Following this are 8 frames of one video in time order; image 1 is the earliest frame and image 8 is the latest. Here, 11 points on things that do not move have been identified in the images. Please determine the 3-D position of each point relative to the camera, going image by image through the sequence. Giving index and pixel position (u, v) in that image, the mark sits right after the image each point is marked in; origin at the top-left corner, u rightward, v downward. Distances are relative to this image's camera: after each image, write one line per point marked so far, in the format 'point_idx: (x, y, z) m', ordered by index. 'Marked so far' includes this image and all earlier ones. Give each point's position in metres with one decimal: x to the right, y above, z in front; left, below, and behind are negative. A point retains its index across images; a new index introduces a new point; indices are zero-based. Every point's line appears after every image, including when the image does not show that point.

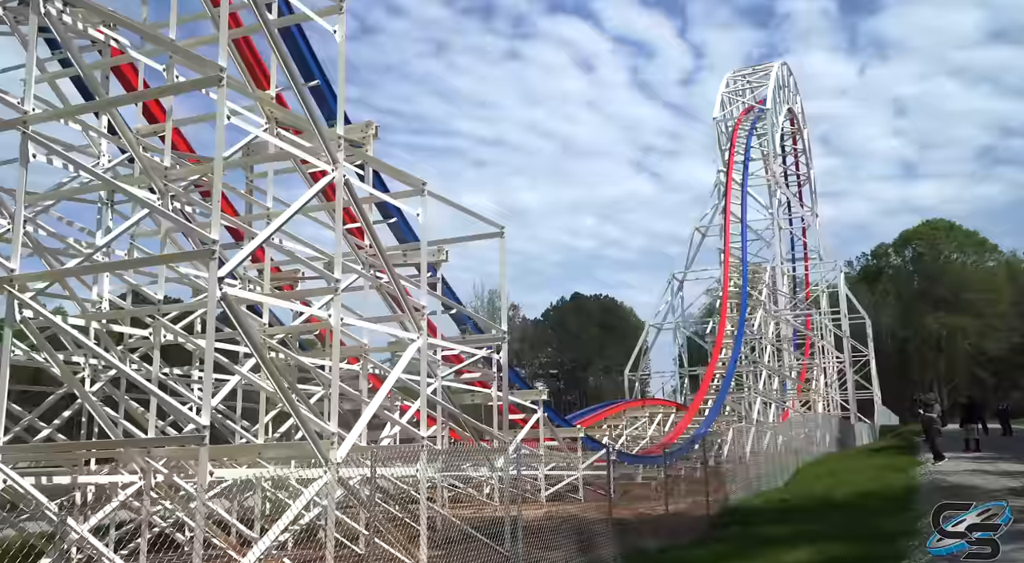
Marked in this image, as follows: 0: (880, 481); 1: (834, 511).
0: (+6.4, -3.5, +14.4) m
1: (+4.6, -3.4, +12.0) m
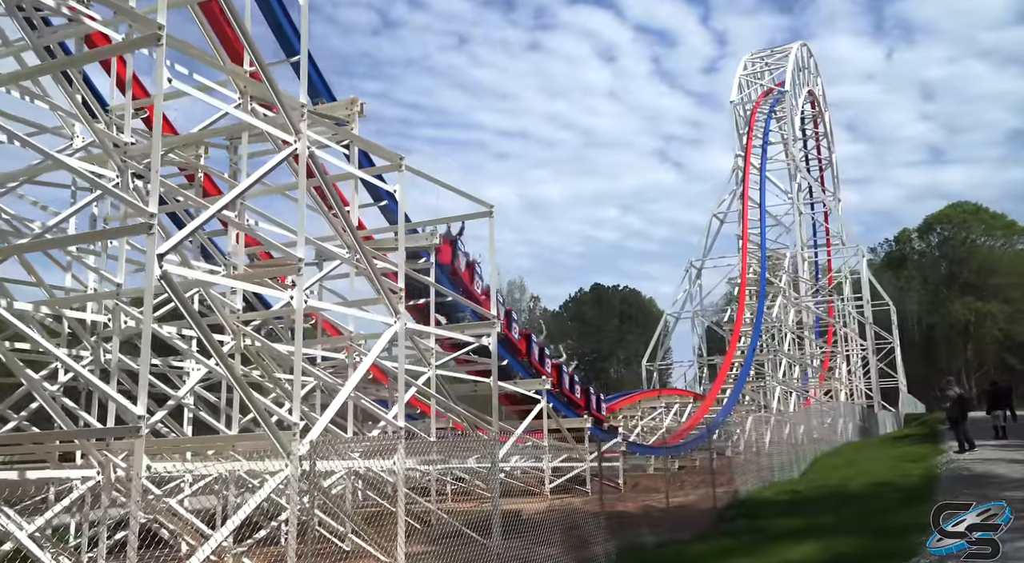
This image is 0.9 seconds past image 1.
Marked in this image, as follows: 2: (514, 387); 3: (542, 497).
0: (+6.5, -3.2, +13.8) m
1: (+4.6, -3.1, +11.4) m
2: (+0.1, -1.9, +14.4) m
3: (+0.5, -3.7, +14.1) m
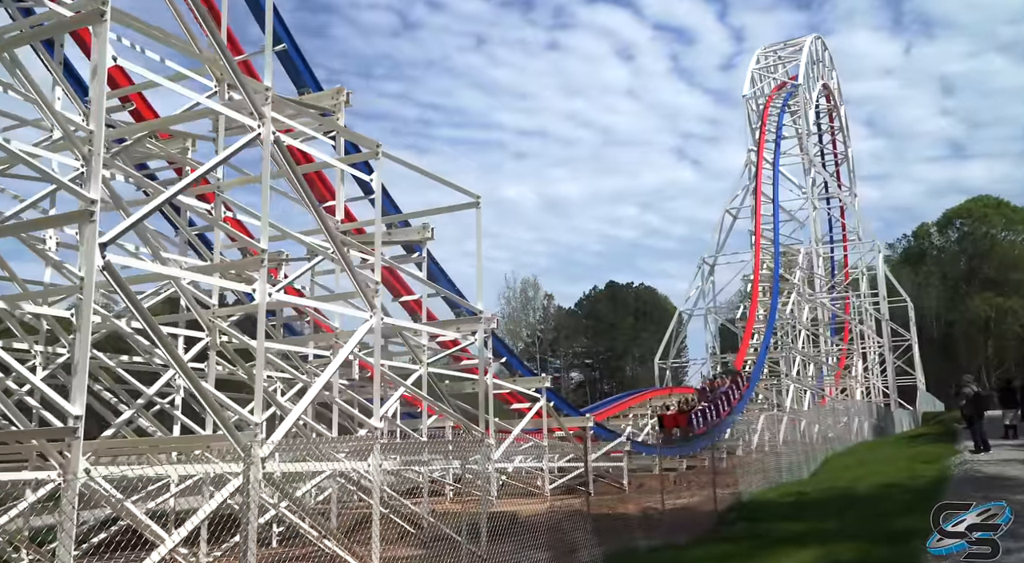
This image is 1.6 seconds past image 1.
0: (+6.4, -3.1, +13.3) m
1: (+4.5, -3.1, +10.9) m
2: (0.0, -1.8, +14.1) m
3: (+0.5, -3.7, +13.8) m
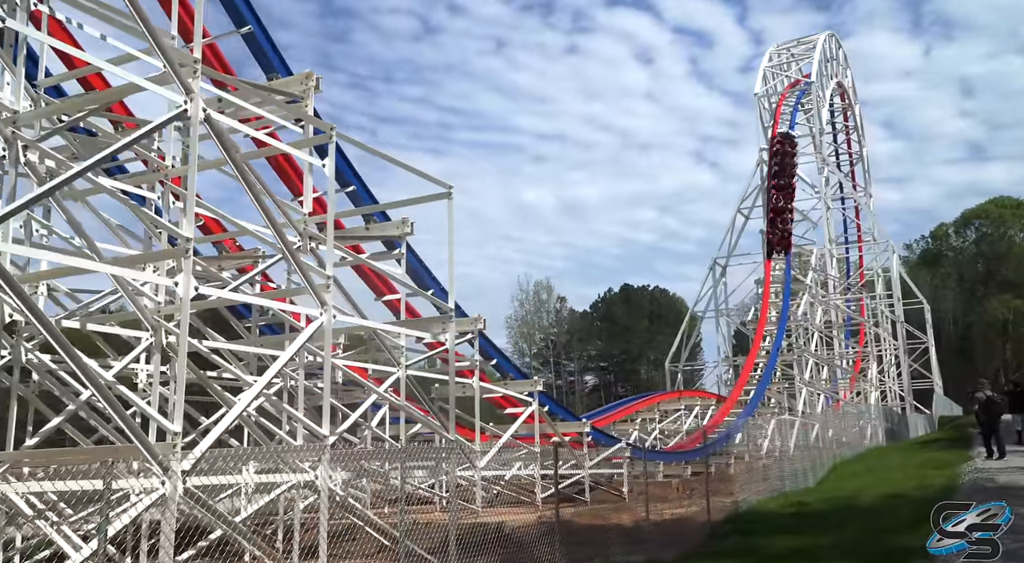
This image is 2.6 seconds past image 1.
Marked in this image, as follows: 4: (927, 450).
0: (+6.3, -3.1, +12.6) m
1: (+4.3, -3.0, +10.3) m
2: (-0.1, -1.8, +13.6) m
3: (+0.3, -3.7, +13.2) m
4: (+9.8, -4.0, +19.3) m
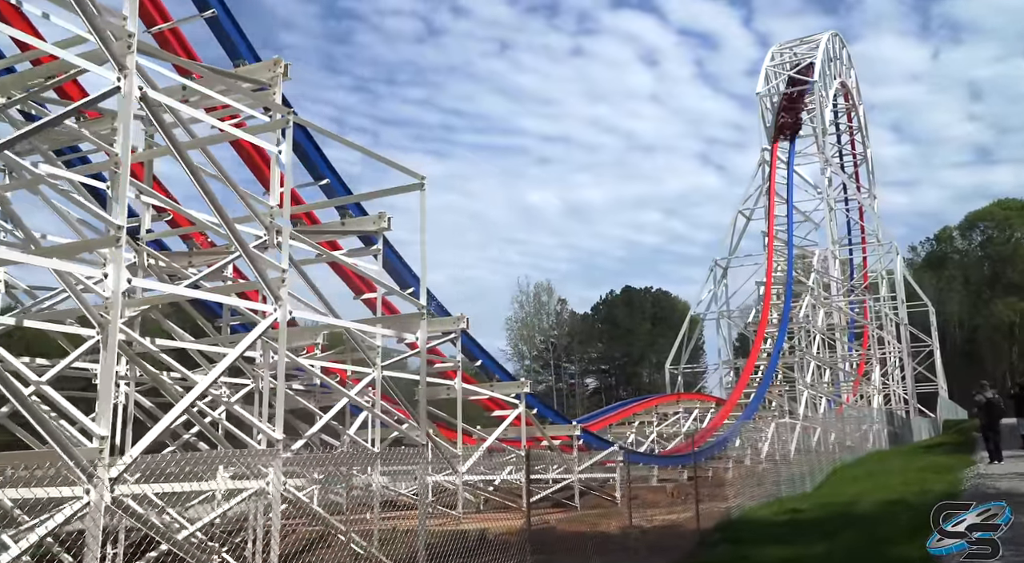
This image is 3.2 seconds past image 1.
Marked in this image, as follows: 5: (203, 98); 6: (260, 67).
0: (+6.0, -3.1, +12.2) m
1: (+4.0, -3.0, +9.8) m
2: (-0.4, -1.8, +13.1) m
3: (+0.1, -3.6, +12.8) m
4: (+9.6, -4.0, +18.8) m
5: (-3.5, +2.1, +9.1) m
6: (-2.8, +2.4, +9.0) m
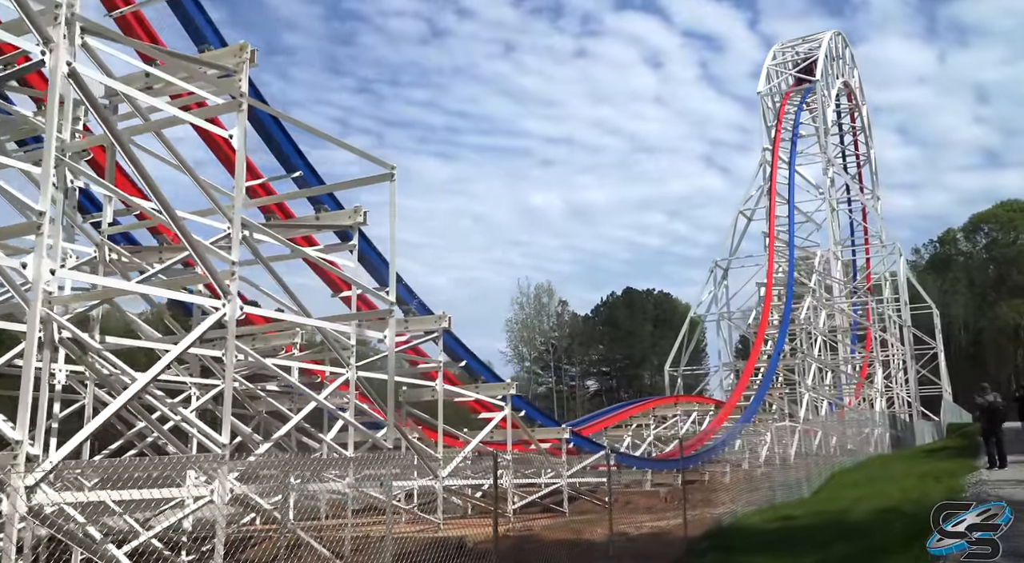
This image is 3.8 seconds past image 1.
0: (+5.8, -3.0, +11.7) m
1: (+3.8, -3.0, +9.4) m
2: (-0.6, -1.8, +12.7) m
3: (-0.1, -3.6, +12.3) m
4: (+9.4, -4.0, +18.3) m
5: (-3.7, +2.1, +8.8) m
6: (-3.0, +2.4, +8.6) m
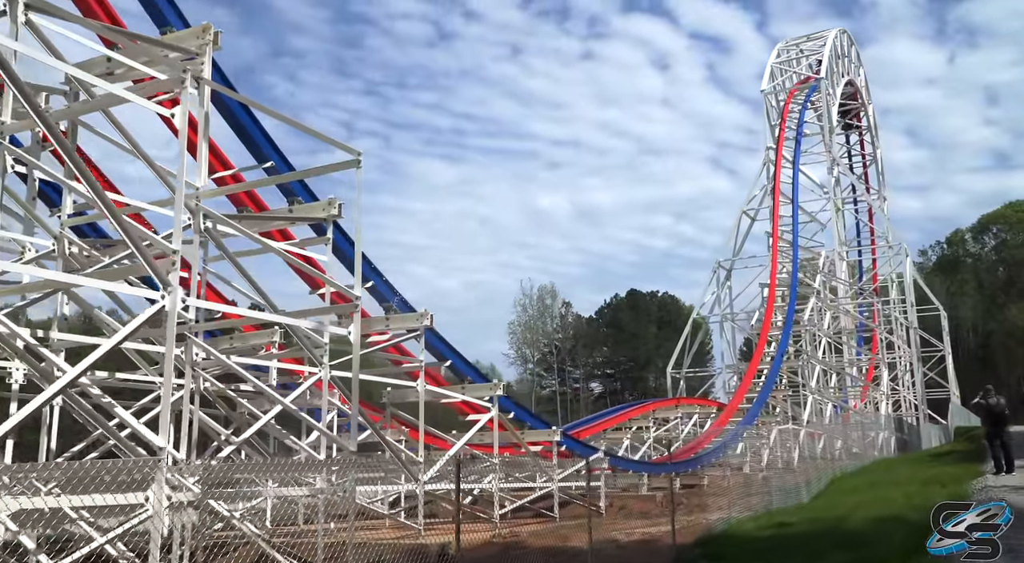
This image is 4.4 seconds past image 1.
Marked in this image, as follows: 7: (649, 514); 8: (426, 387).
0: (+5.6, -3.0, +11.2) m
1: (+3.6, -2.9, +8.9) m
2: (-0.8, -1.7, +12.3) m
3: (-0.3, -3.5, +11.9) m
4: (+9.3, -4.0, +17.8) m
5: (-3.9, +2.2, +8.4) m
6: (-3.3, +2.5, +8.2) m
7: (+2.2, -3.8, +13.4) m
8: (-1.2, -1.5, +11.6) m
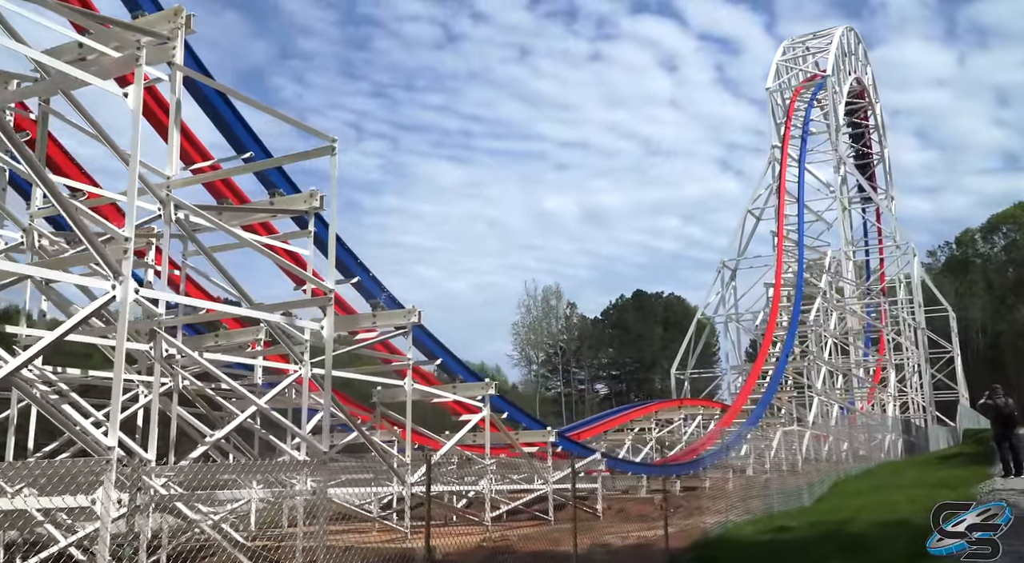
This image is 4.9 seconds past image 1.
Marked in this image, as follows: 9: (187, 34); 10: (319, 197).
0: (+5.5, -2.9, +10.8) m
1: (+3.4, -2.8, +8.5) m
2: (-0.9, -1.7, +11.9) m
3: (-0.5, -3.5, +11.6) m
4: (+9.2, -3.9, +17.3) m
5: (-4.1, +2.2, +8.1) m
6: (-3.4, +2.5, +7.9) m
7: (+2.1, -3.8, +13.0) m
8: (-1.4, -1.4, +11.2) m
9: (-3.2, +2.4, +8.1) m
10: (-2.2, +1.0, +9.3) m
